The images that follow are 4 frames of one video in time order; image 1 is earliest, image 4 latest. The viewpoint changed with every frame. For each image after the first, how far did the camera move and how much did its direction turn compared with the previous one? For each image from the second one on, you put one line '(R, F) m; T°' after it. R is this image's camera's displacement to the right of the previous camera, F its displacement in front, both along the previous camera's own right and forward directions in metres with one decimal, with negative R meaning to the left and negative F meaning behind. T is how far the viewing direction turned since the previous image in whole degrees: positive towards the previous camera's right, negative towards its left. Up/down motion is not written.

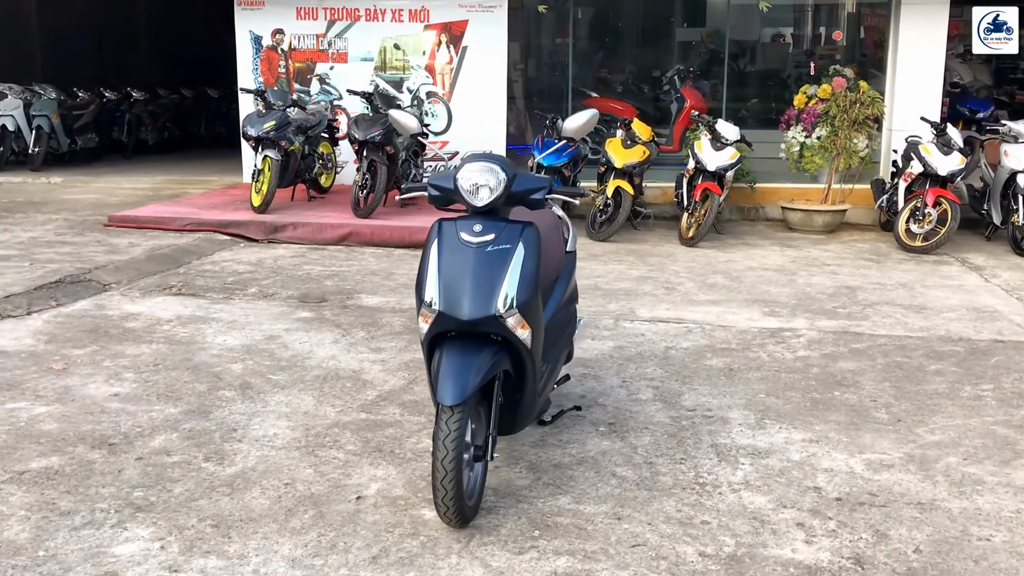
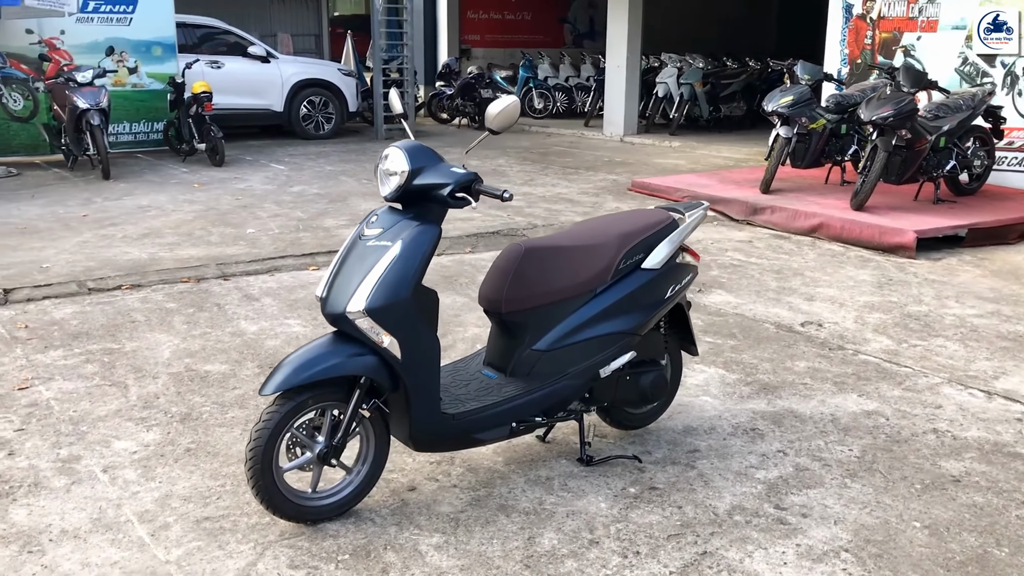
(+1.9, +1.2) m; -45°
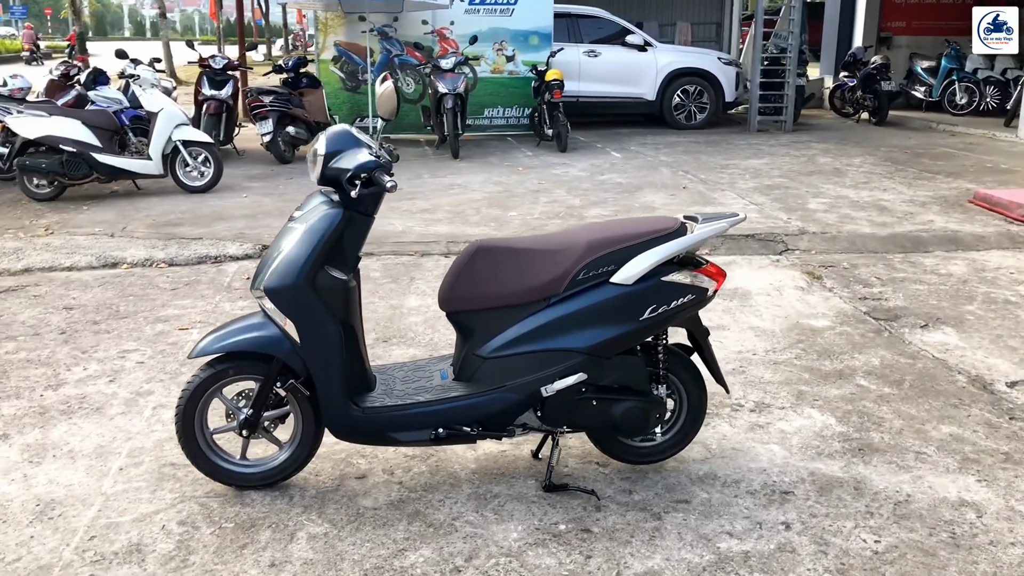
(+1.3, +0.5) m; -27°
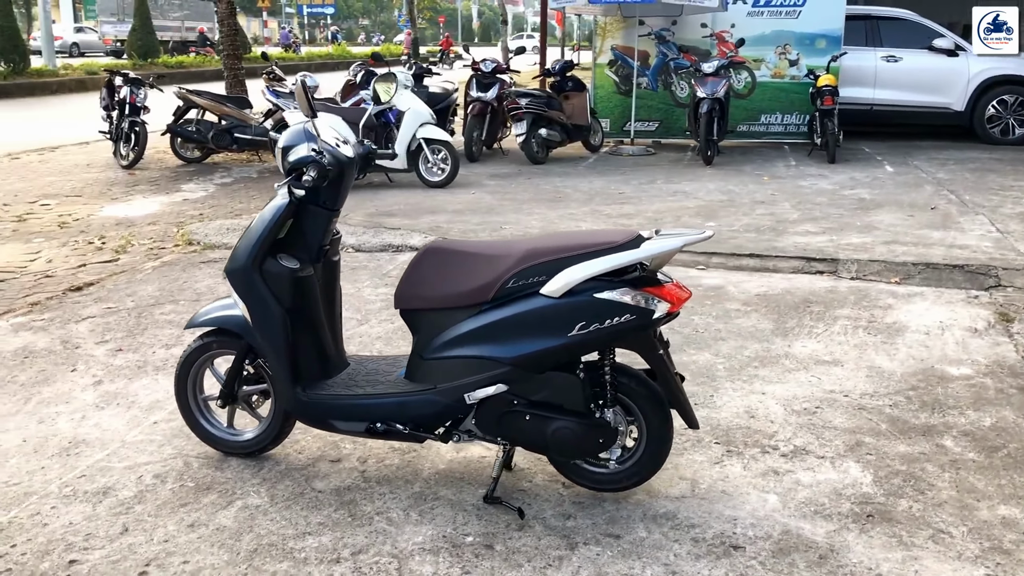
(+1.0, +0.2) m; -21°
